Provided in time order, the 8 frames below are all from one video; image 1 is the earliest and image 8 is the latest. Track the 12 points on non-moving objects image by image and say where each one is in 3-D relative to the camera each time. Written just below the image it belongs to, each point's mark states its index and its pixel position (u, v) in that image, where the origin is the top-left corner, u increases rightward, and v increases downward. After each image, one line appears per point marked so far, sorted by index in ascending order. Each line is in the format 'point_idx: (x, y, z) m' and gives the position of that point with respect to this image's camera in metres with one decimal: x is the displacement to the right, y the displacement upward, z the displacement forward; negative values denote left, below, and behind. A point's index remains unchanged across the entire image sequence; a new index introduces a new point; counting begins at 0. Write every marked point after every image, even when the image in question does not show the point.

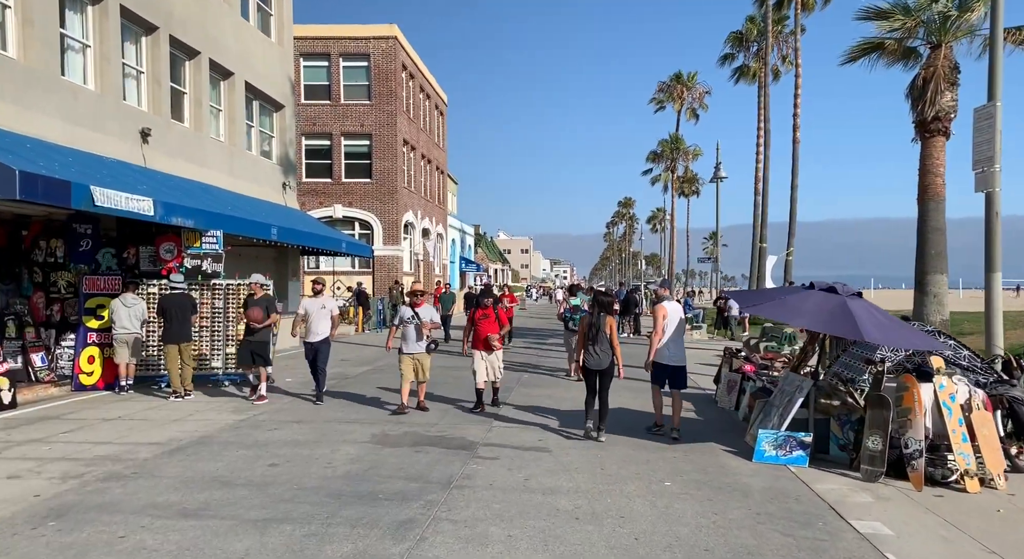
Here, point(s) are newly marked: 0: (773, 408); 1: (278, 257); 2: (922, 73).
0: (+2.8, -1.4, +7.9) m
1: (-6.3, +0.6, +19.3) m
2: (+8.7, +4.4, +15.3) m
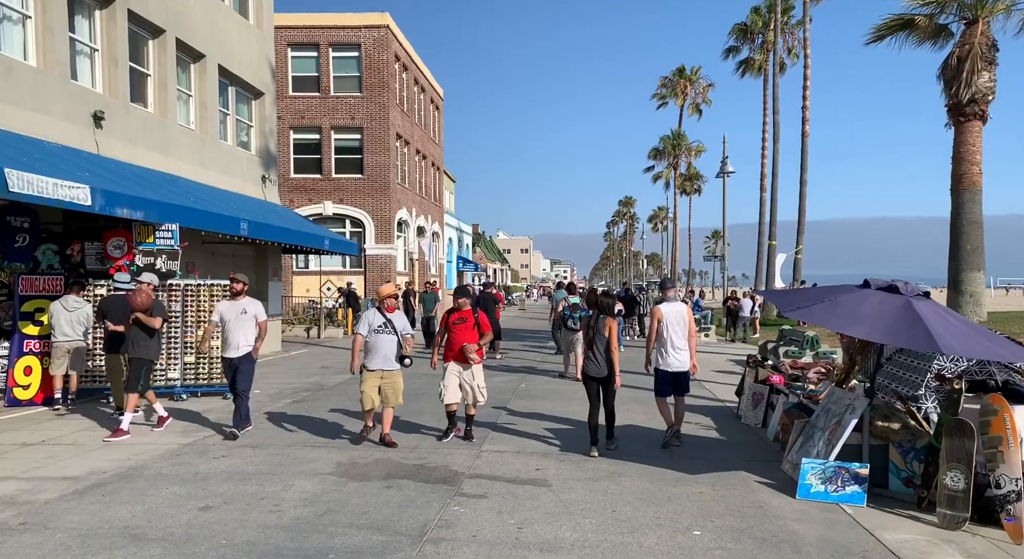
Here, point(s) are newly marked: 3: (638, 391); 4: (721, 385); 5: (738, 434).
0: (+2.8, -1.4, +6.6) m
1: (-6.4, +0.6, +18.0) m
2: (+8.6, +4.4, +14.0) m
3: (+2.1, -1.8, +11.8) m
4: (+3.5, -1.8, +12.1) m
5: (+2.7, -1.9, +8.7) m
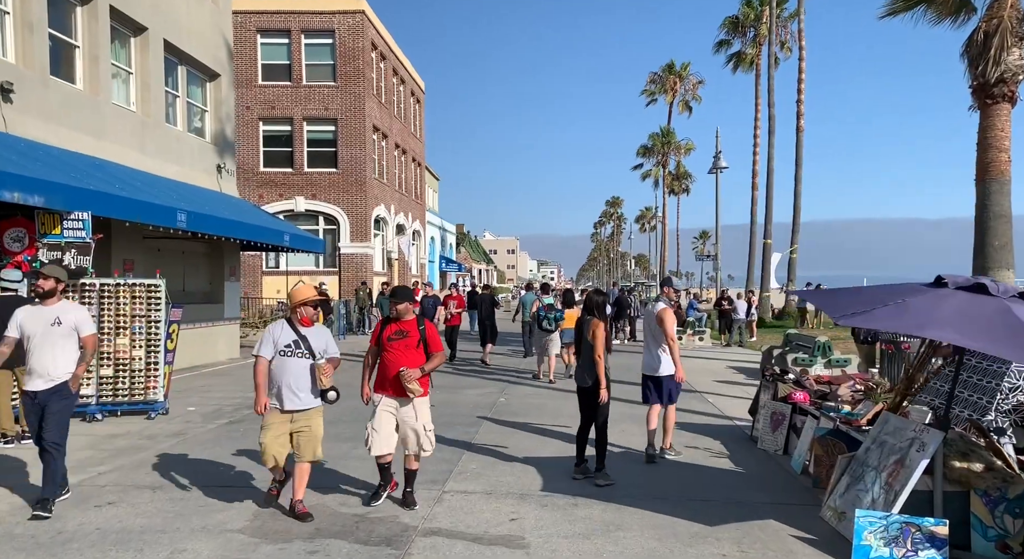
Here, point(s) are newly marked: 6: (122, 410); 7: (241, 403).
0: (+2.5, -1.4, +5.1) m
1: (-6.8, +0.6, +16.3) m
2: (+8.2, +4.4, +12.6) m
3: (+1.7, -1.8, +10.3) m
4: (+3.2, -1.8, +10.7) m
5: (+2.4, -1.8, +7.2) m
6: (-4.8, -1.6, +8.9) m
7: (-3.8, -1.7, +10.3) m
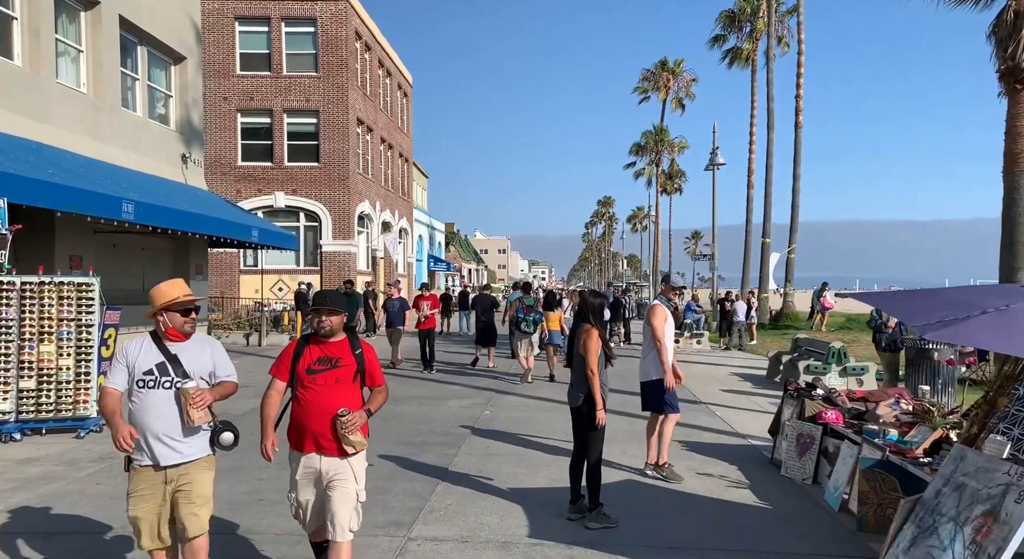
0: (+2.4, -1.4, +4.0) m
1: (-7.1, +0.6, +15.1) m
2: (+8.0, +4.4, +11.6) m
3: (+1.5, -1.8, +9.2) m
4: (+3.0, -1.8, +9.6) m
5: (+2.3, -1.8, +6.1) m
6: (-5.0, -1.6, +7.8) m
7: (-4.0, -1.7, +9.1) m
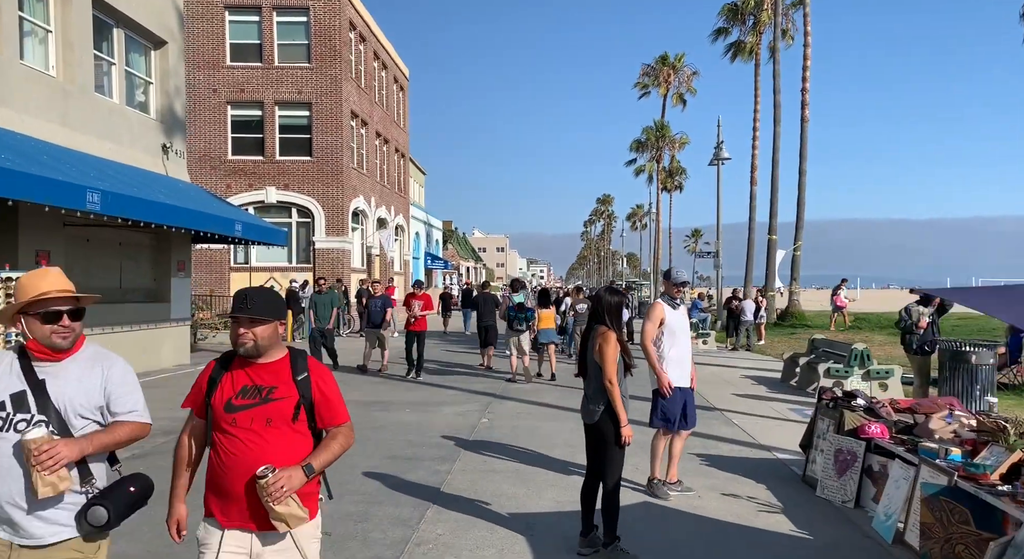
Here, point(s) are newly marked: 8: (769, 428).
0: (+2.4, -1.3, +3.3) m
1: (-7.1, +0.7, +14.3) m
2: (+8.0, +4.4, +10.8) m
3: (+1.5, -1.8, +8.4) m
4: (+3.0, -1.7, +8.8) m
5: (+2.3, -1.8, +5.3) m
6: (-5.0, -1.5, +7.0) m
7: (-4.0, -1.7, +8.3) m
8: (+3.0, -1.7, +8.5) m
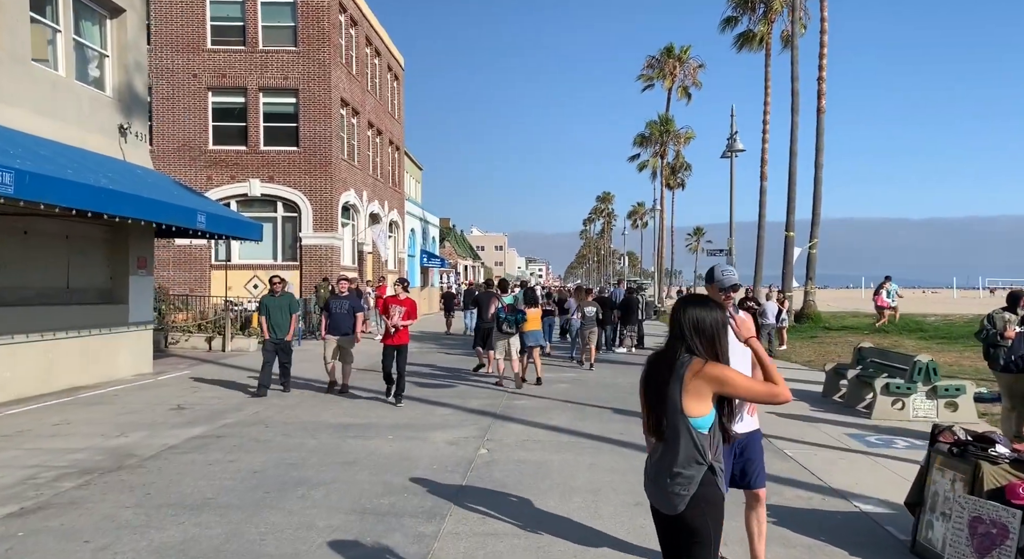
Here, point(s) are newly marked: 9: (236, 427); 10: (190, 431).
0: (+2.5, -1.3, +1.6) m
1: (-7.0, +0.7, +12.7) m
2: (+8.1, +4.4, +9.2) m
3: (+1.6, -1.8, +6.8) m
4: (+3.0, -1.7, +7.2) m
5: (+2.3, -1.8, +3.7) m
6: (-4.9, -1.5, +5.3) m
7: (-4.0, -1.7, +6.7) m
8: (+3.1, -1.8, +6.9) m
9: (-3.1, -1.7, +8.2) m
10: (-3.6, -1.7, +8.1) m
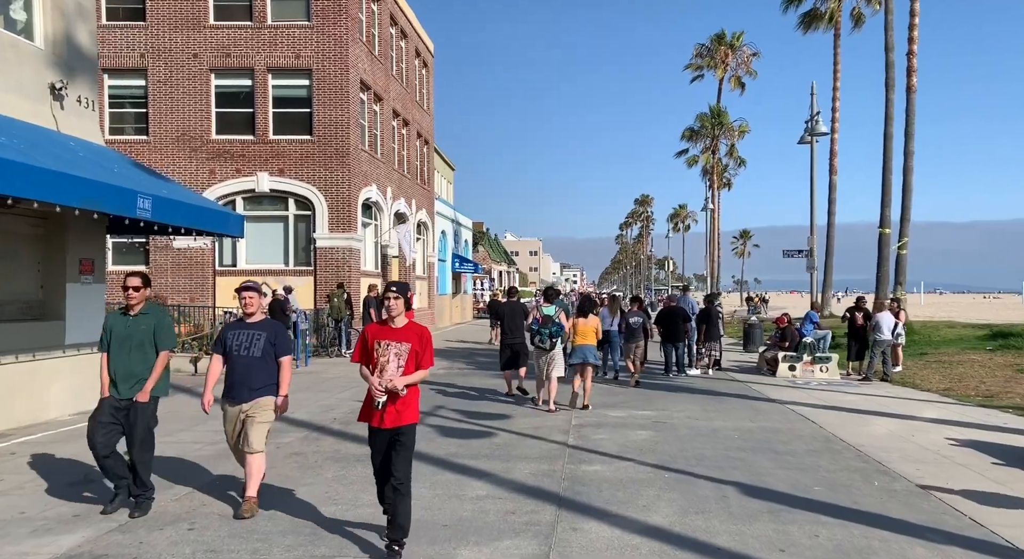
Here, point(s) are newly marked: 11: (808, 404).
0: (+2.7, -1.3, -1.8) m
1: (-6.3, +0.6, +9.6) m
2: (+8.6, +4.4, +5.5) m
3: (+2.1, -1.8, +3.3) m
4: (+3.5, -1.8, +3.7) m
5: (+2.7, -1.8, +0.2) m
6: (-4.5, -1.6, +2.2) m
7: (-3.5, -1.7, +3.5) m
8: (+3.6, -1.8, +3.3) m
9: (-2.6, -1.8, +5.0) m
10: (-3.0, -1.7, +4.8) m
11: (+4.6, -1.9, +11.3) m
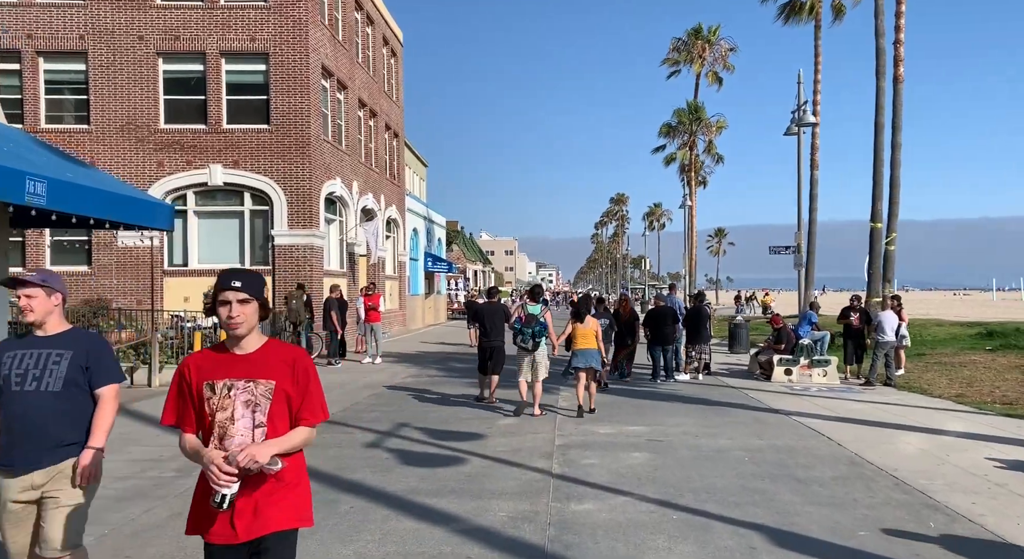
0: (+2.8, -1.3, -3.1) m
1: (-6.6, +0.6, +8.1) m
2: (+8.4, +4.5, +4.5) m
3: (+2.0, -1.8, +2.1) m
4: (+3.4, -1.7, +2.5) m
5: (+2.7, -1.8, -1.0) m
6: (-4.6, -1.6, +0.7) m
7: (-3.6, -1.7, +2.0) m
8: (+3.5, -1.7, +2.1) m
9: (-2.7, -1.8, +3.6) m
10: (-3.1, -1.7, +3.4) m
11: (+4.3, -1.9, +10.1) m
